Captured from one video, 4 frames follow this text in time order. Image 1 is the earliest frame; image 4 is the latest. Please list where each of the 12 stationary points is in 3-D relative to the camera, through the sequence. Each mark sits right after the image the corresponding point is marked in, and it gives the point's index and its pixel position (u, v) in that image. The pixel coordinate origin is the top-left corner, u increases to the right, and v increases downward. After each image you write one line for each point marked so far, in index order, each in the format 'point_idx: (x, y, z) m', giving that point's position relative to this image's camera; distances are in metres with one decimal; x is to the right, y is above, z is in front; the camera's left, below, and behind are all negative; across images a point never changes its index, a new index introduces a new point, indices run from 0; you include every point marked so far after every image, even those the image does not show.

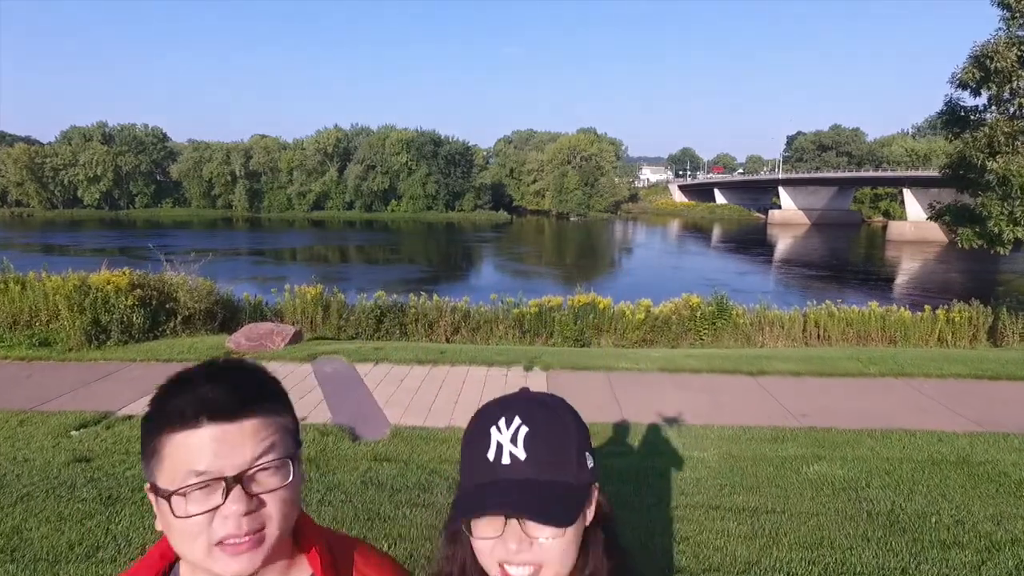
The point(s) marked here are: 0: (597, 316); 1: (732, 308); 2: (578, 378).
0: (+1.5, -0.5, +11.2) m
1: (+4.1, -0.4, +11.7) m
2: (+0.8, -1.1, +7.7) m
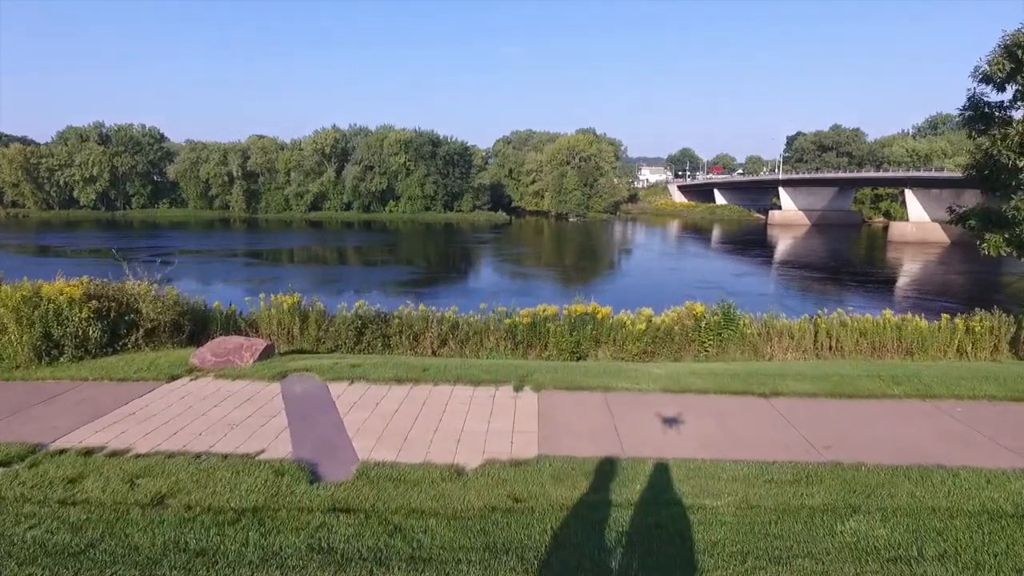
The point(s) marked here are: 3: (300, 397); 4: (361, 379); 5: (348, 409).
0: (+1.4, -0.6, +10.5) m
1: (+3.9, -0.5, +11.0) m
2: (+0.7, -1.2, +6.9) m
3: (-2.3, -1.2, +6.9) m
4: (-1.8, -1.1, +7.6) m
5: (-1.7, -1.3, +6.6) m
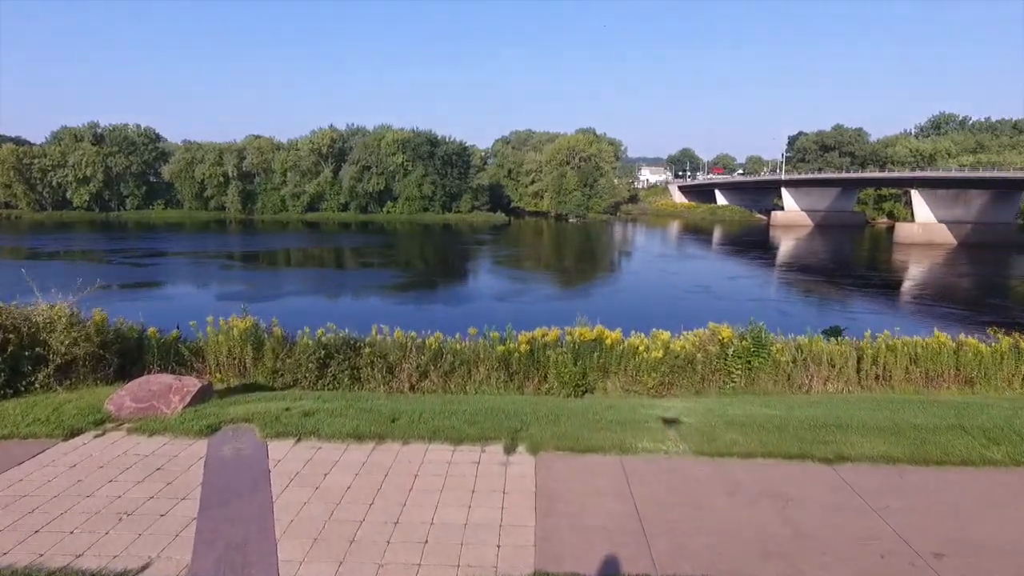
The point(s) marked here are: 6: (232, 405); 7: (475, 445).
0: (+1.3, -0.9, +8.9) m
1: (+3.8, -0.8, +9.4) m
2: (+0.6, -1.5, +5.4) m
3: (-2.4, -1.5, +5.4) m
4: (-1.9, -1.4, +6.0) m
5: (-1.8, -1.5, +5.0) m
6: (-3.0, -1.3, +6.8) m
7: (-0.4, -1.4, +5.9) m
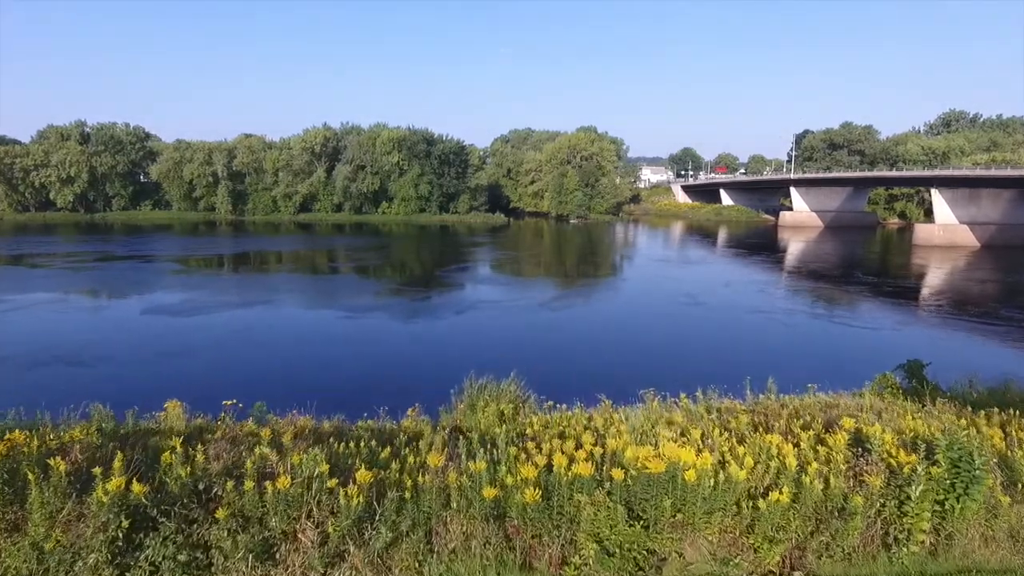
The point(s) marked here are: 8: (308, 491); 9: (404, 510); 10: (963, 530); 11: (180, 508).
0: (+1.3, -1.6, +4.8) m
1: (+3.8, -1.4, +5.3) m
2: (+0.6, -2.2, +1.2) m
3: (-2.4, -2.1, +1.2) m
4: (-1.9, -2.0, +1.9) m
5: (-1.8, -2.2, +0.9) m
6: (-3.0, -1.9, +2.6) m
7: (-0.4, -2.1, +1.7) m
8: (-1.4, -1.4, +4.6) m
9: (-0.7, -1.5, +4.6) m
10: (+3.5, -1.9, +5.1) m
11: (-2.2, -1.5, +4.2) m
